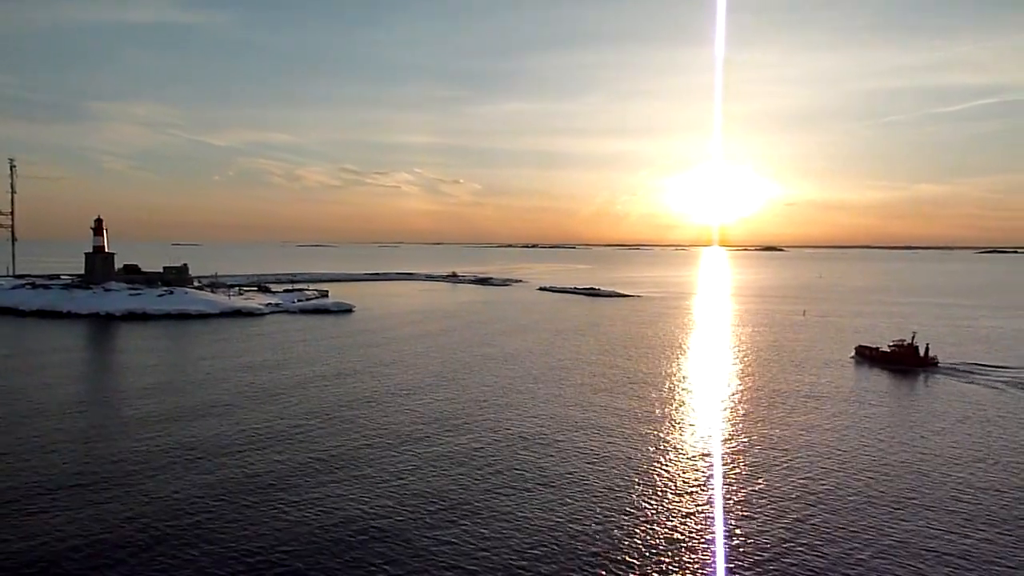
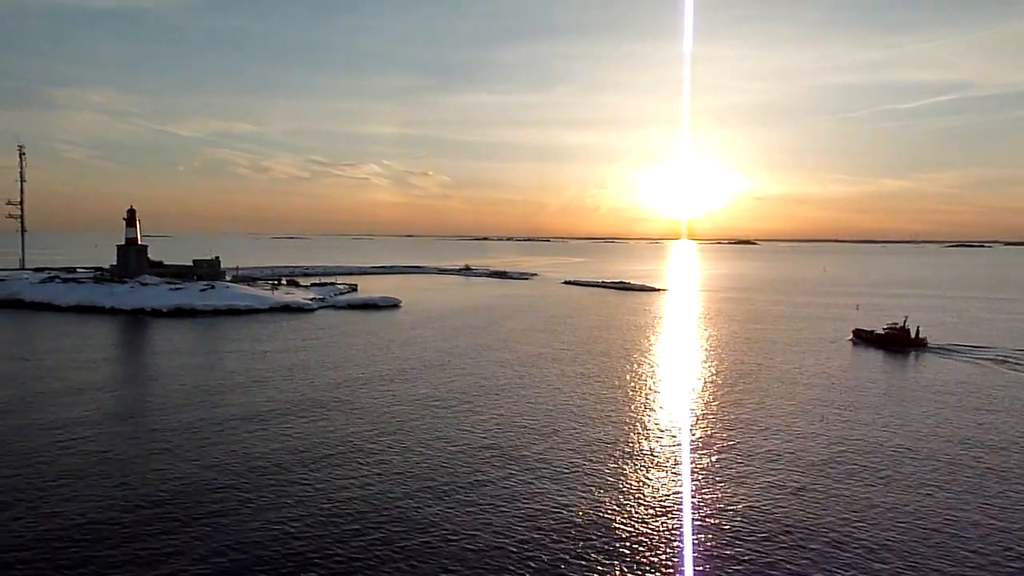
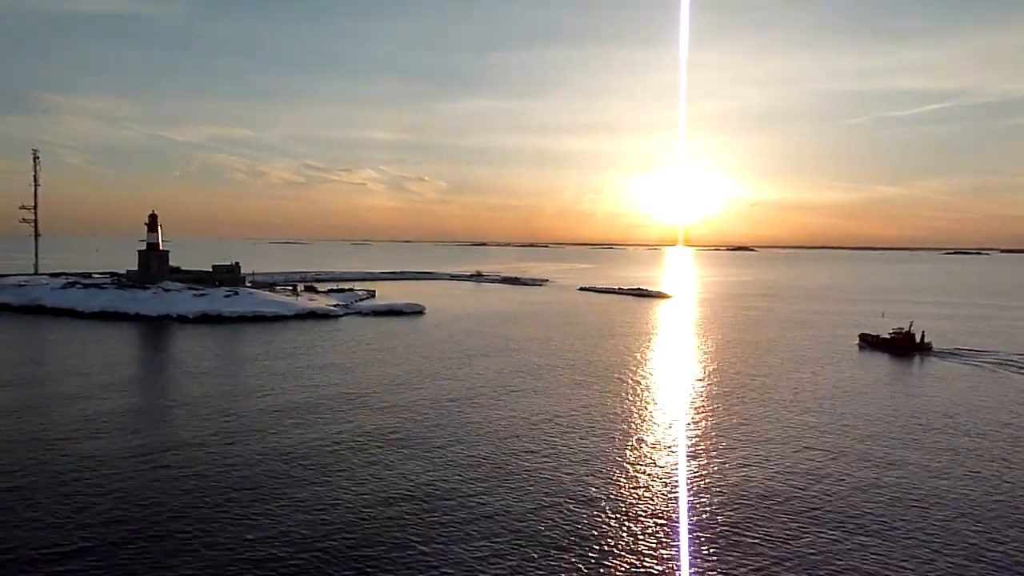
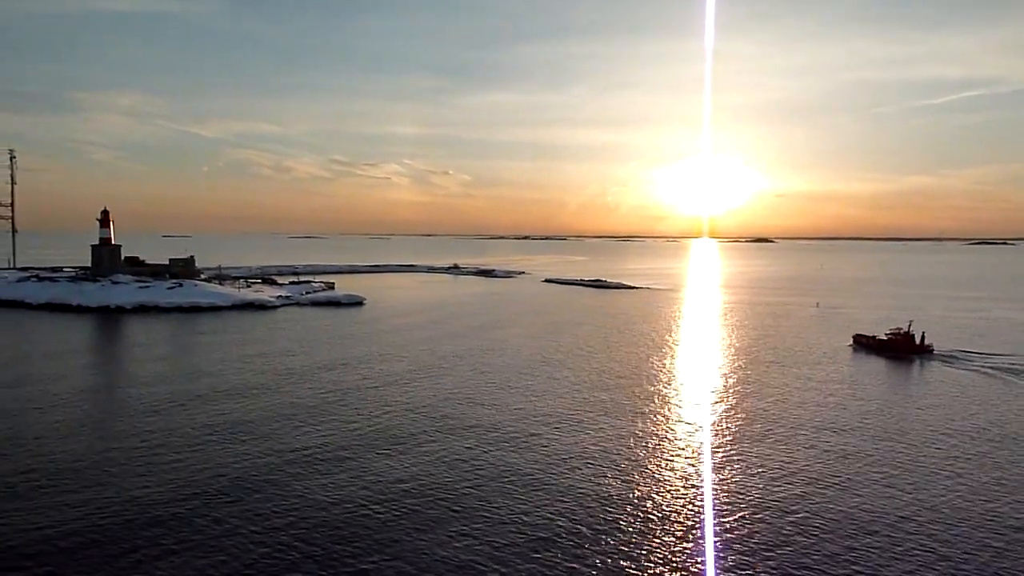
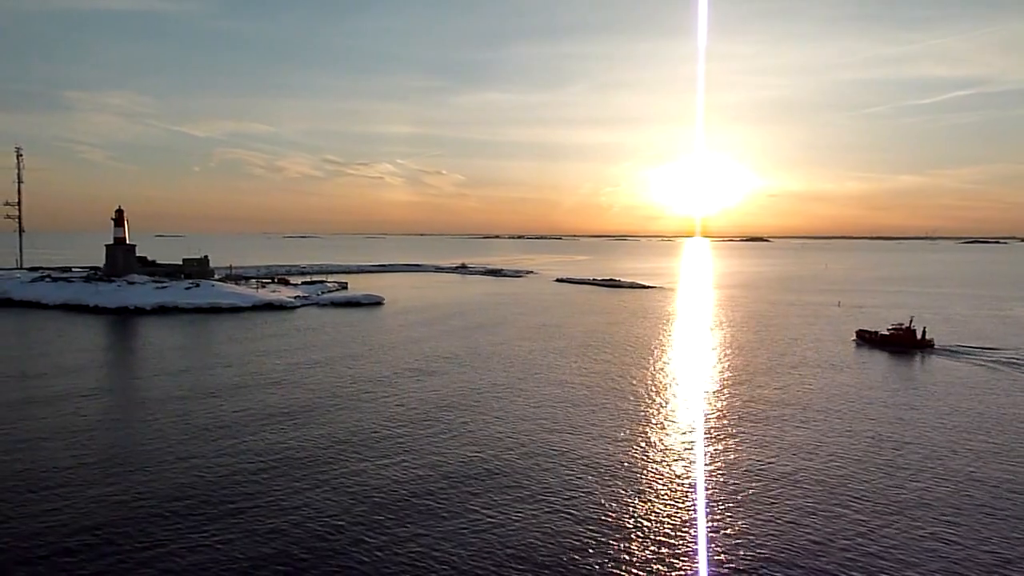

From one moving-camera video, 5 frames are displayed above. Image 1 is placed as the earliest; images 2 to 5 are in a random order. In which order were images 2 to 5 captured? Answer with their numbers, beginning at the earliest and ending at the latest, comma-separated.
4, 5, 2, 3
